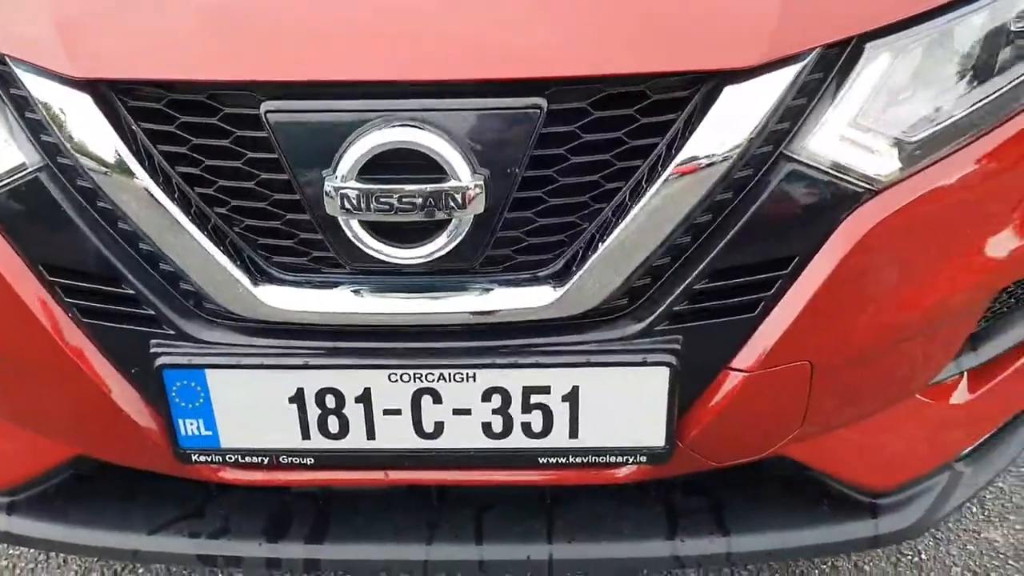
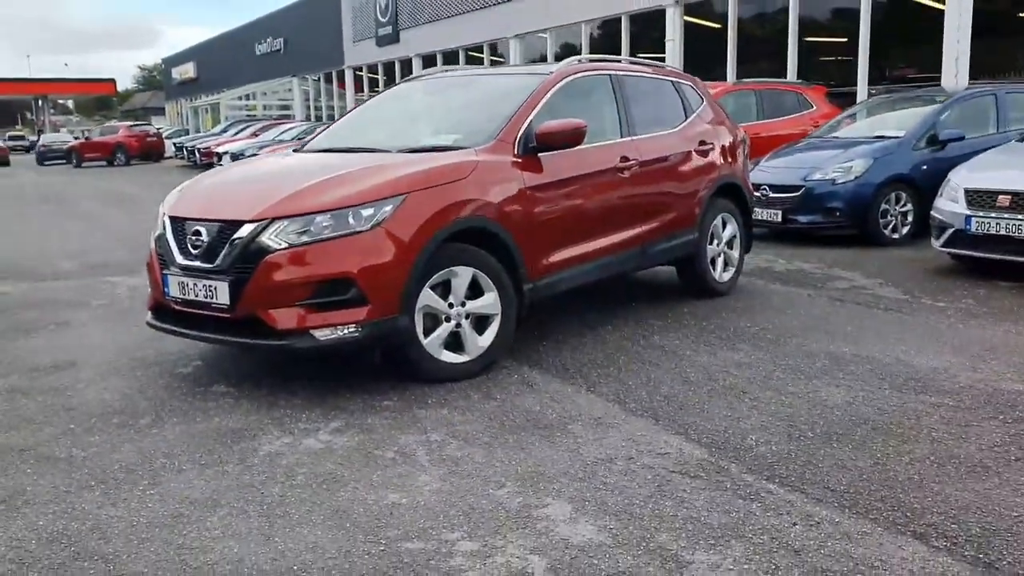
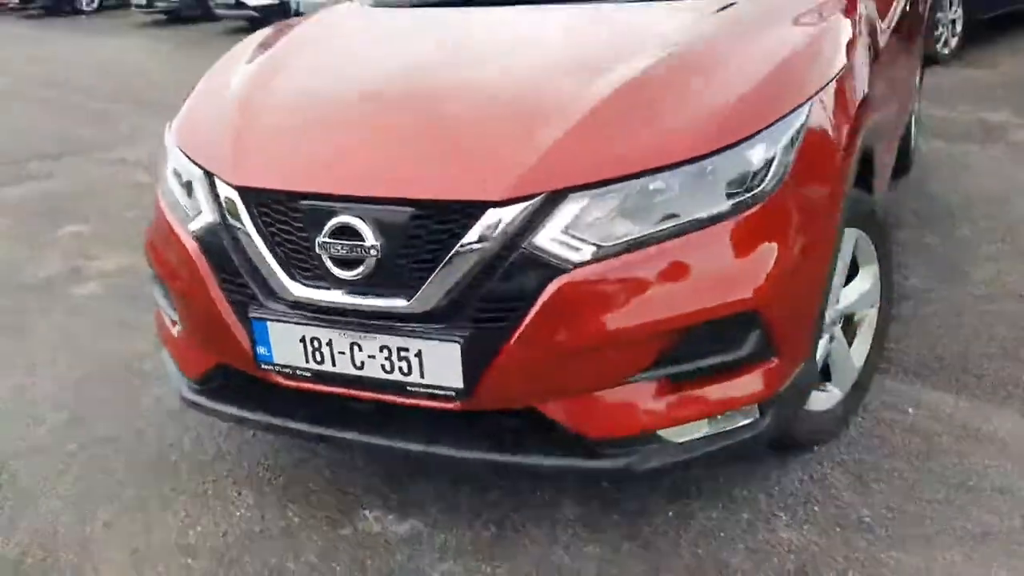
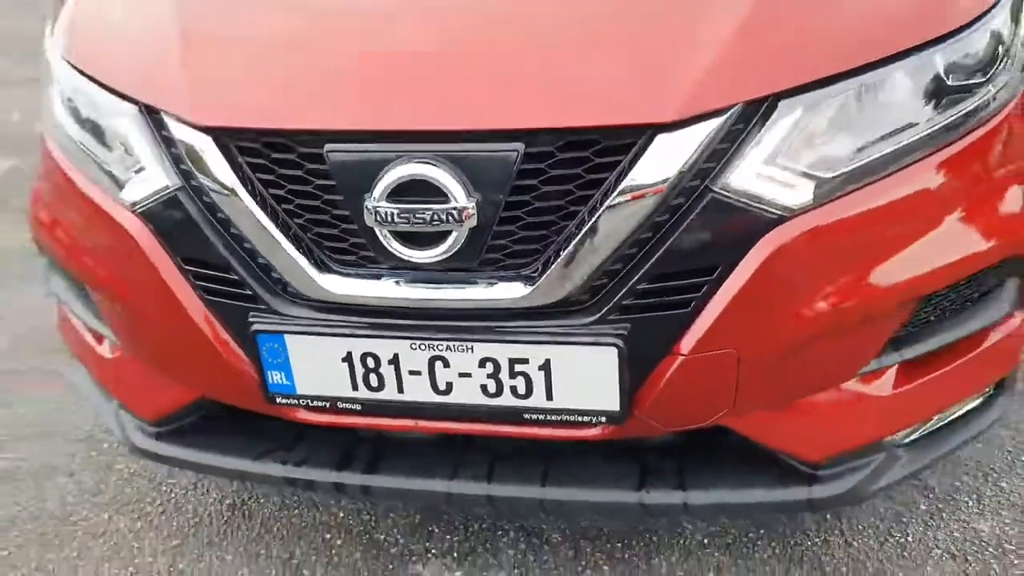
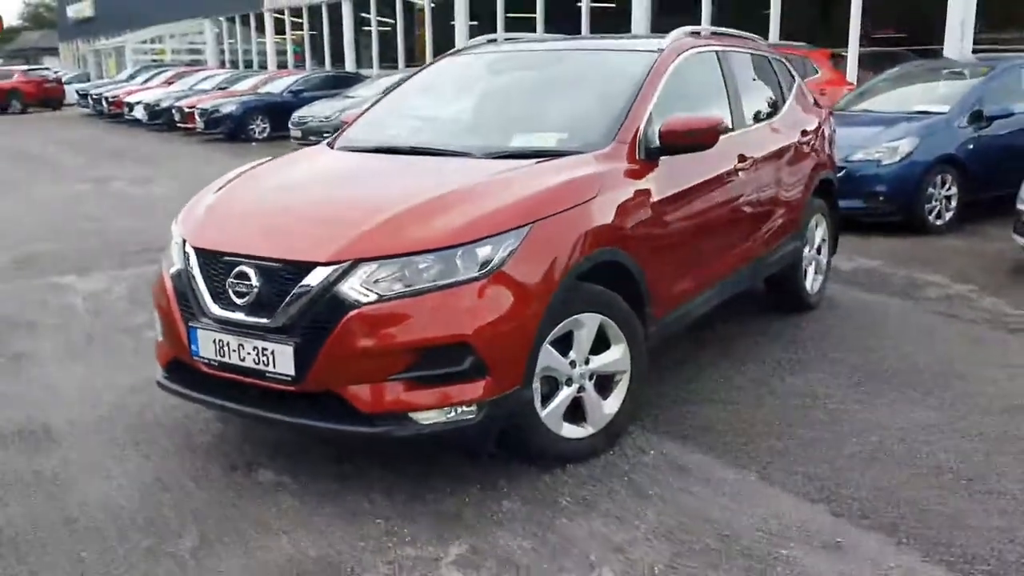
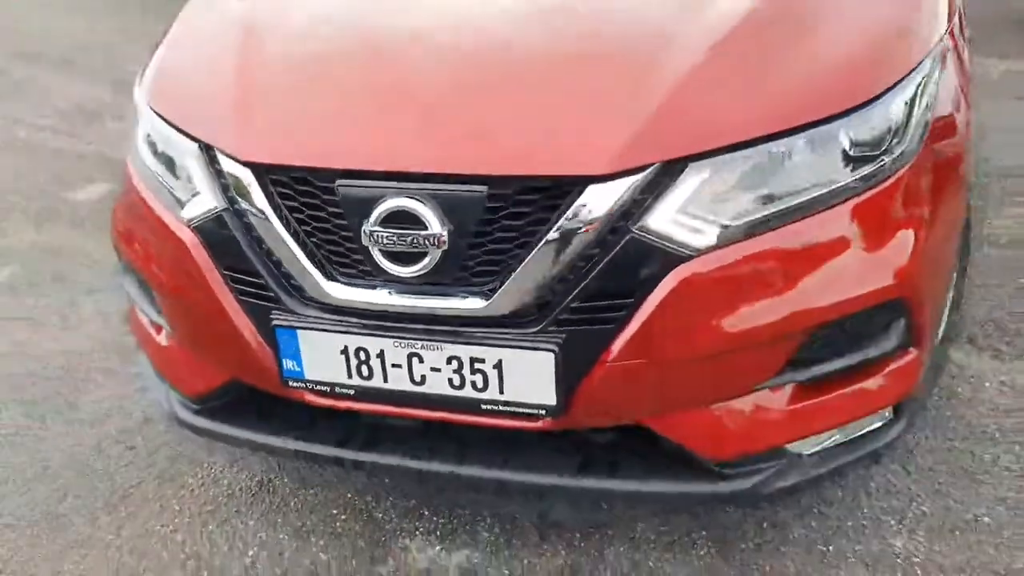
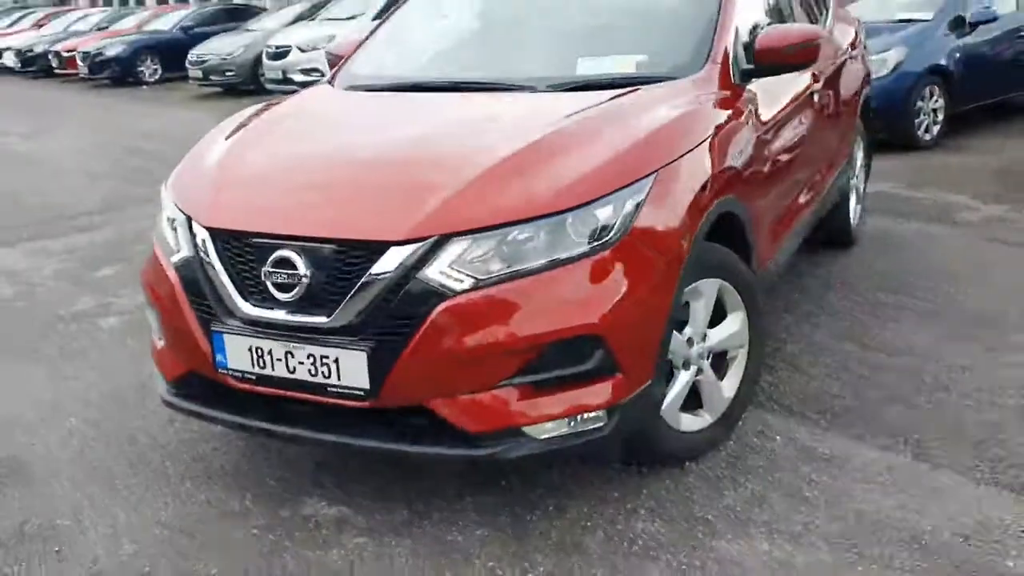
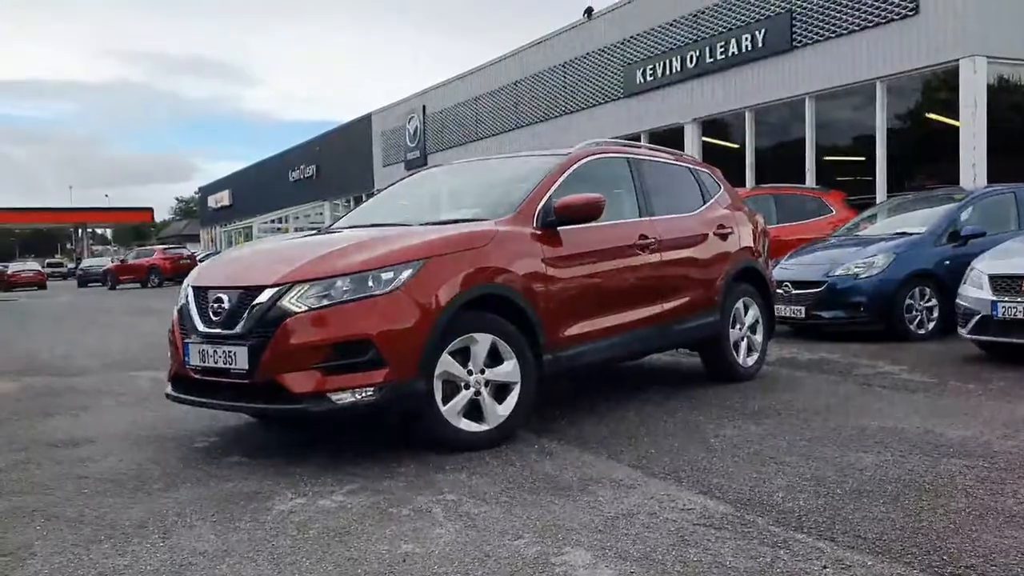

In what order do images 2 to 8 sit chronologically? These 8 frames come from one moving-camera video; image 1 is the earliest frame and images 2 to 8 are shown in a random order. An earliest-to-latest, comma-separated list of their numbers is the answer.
4, 6, 3, 7, 5, 2, 8
